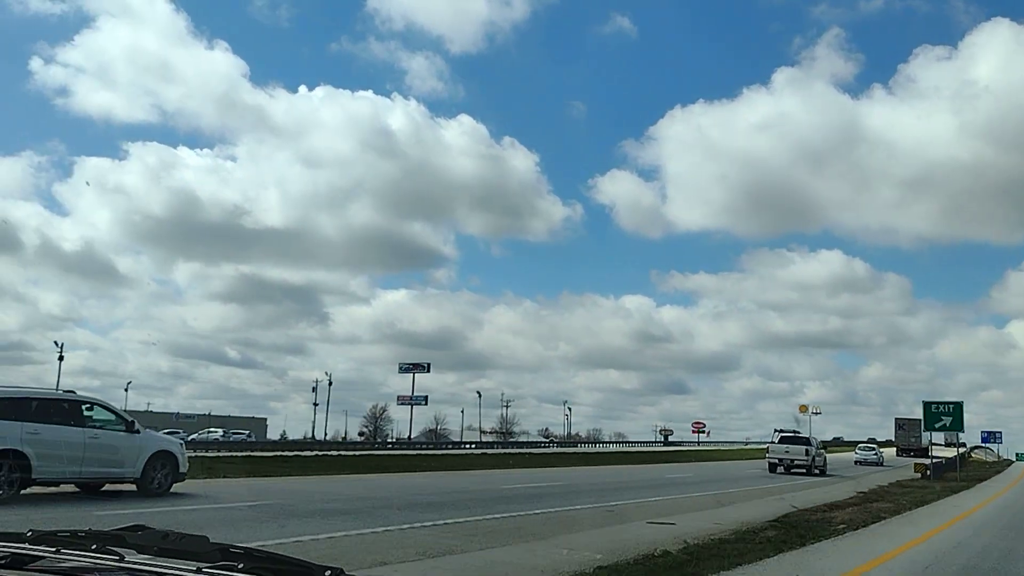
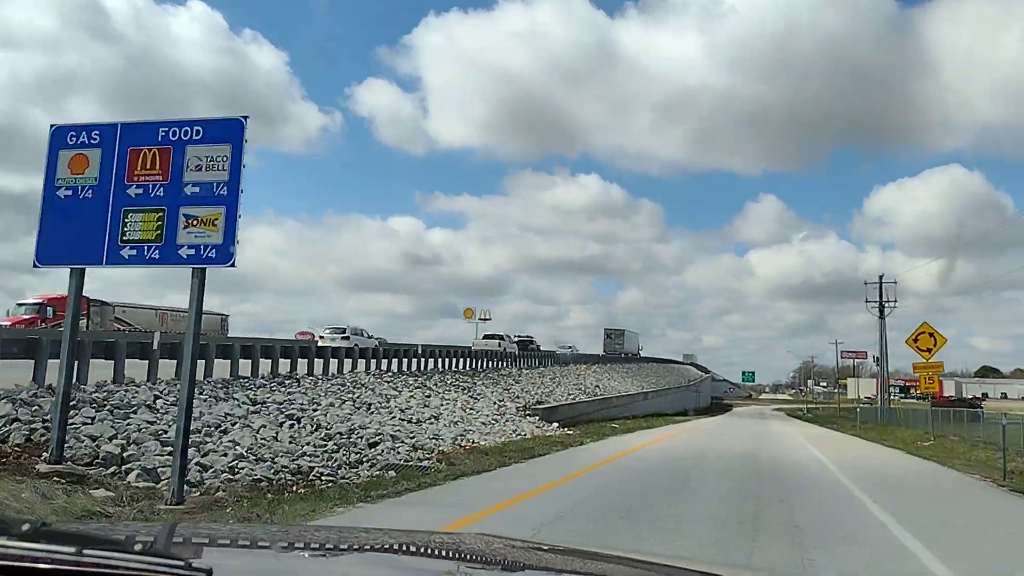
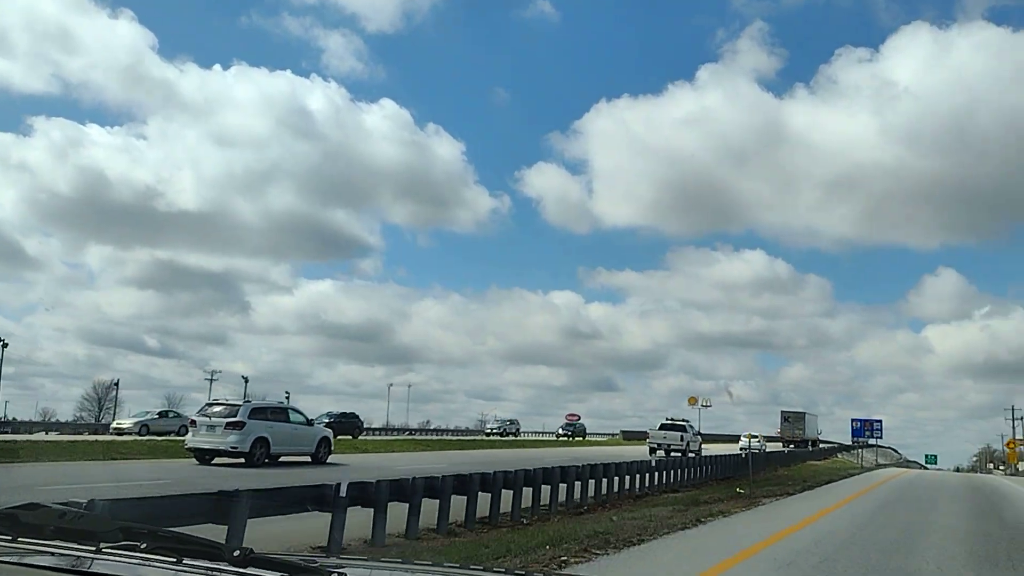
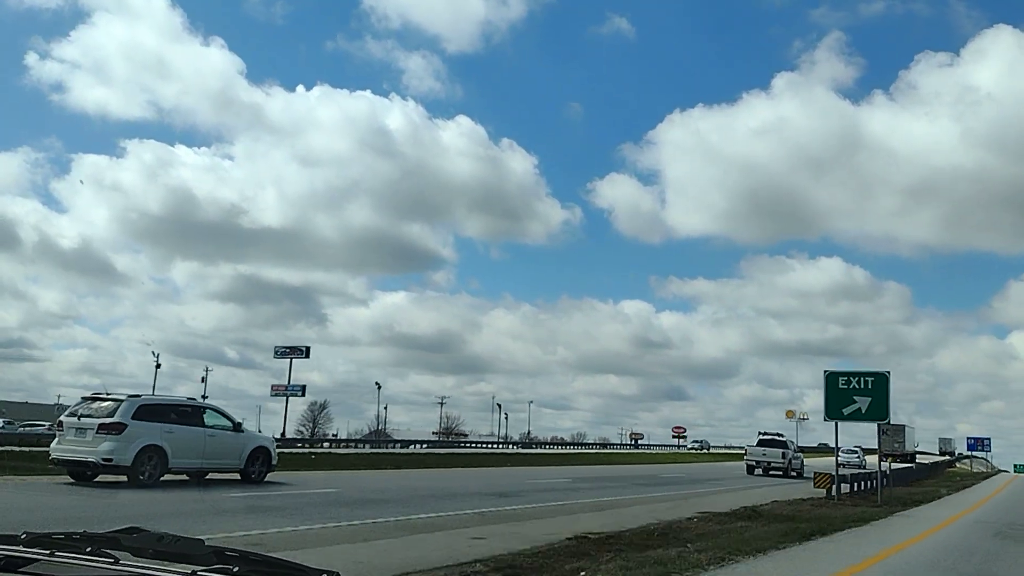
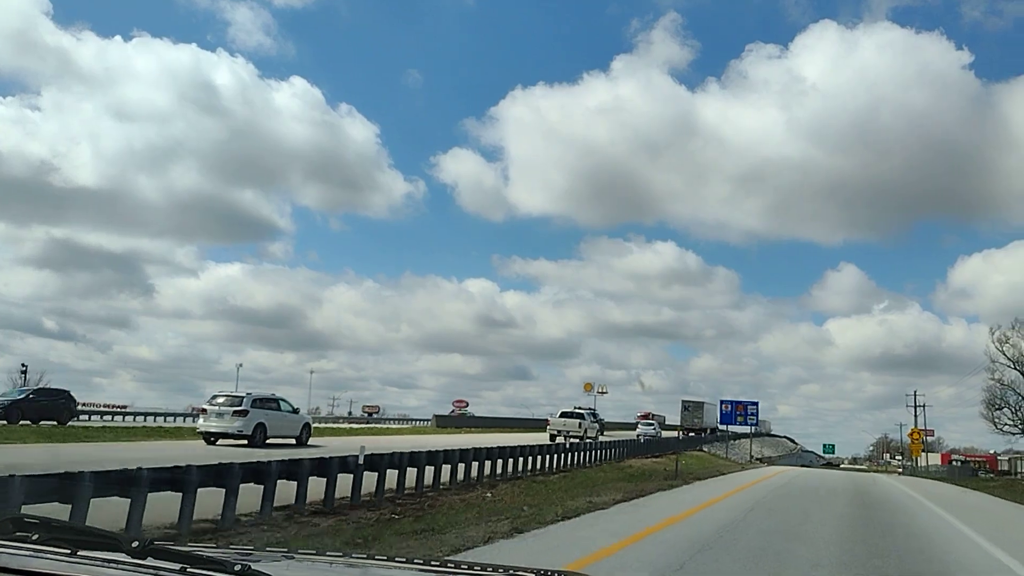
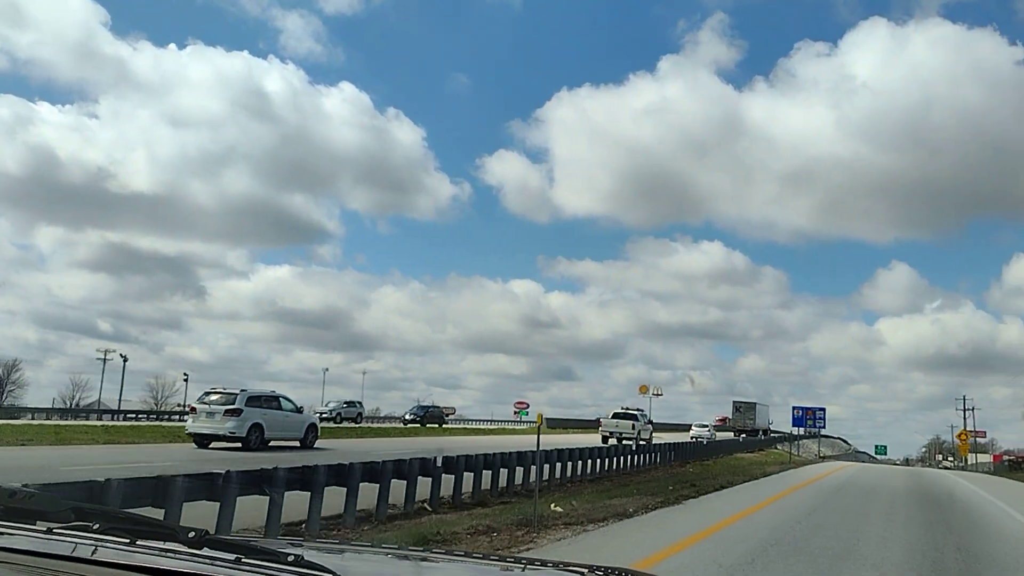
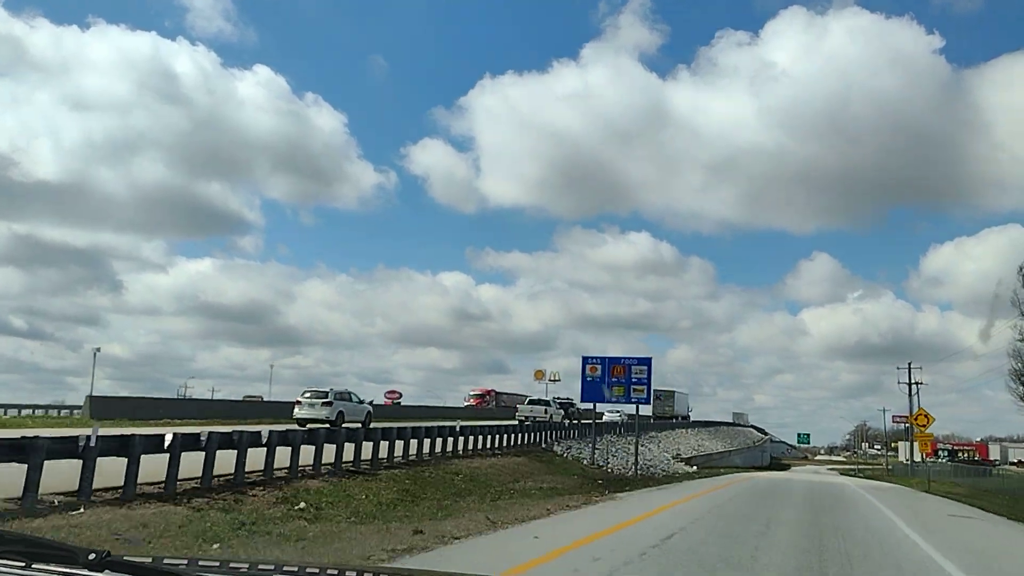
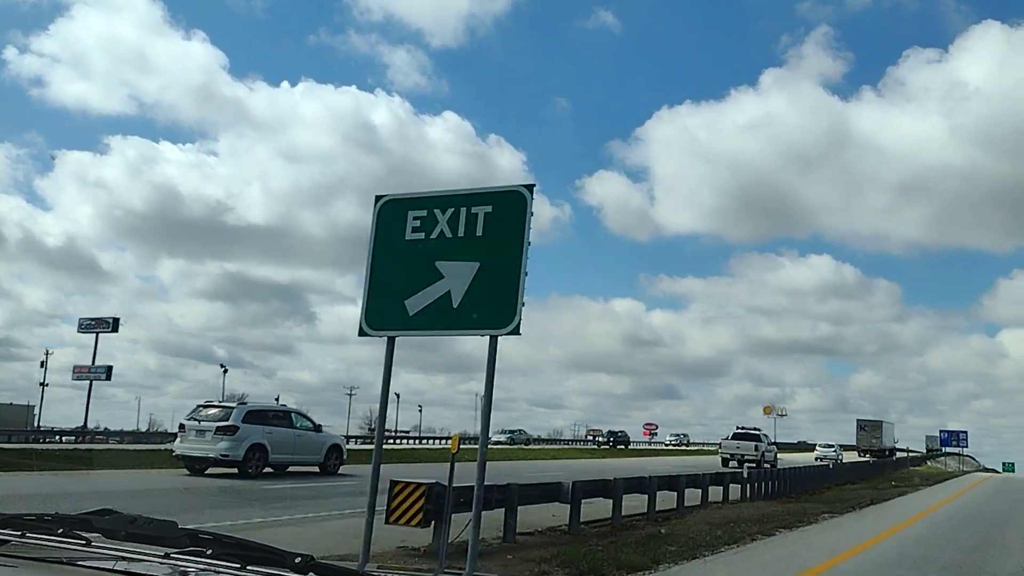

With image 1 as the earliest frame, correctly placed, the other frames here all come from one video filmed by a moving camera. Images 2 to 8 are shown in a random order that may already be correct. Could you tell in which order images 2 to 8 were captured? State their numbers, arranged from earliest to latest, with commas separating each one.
4, 8, 3, 6, 5, 7, 2
